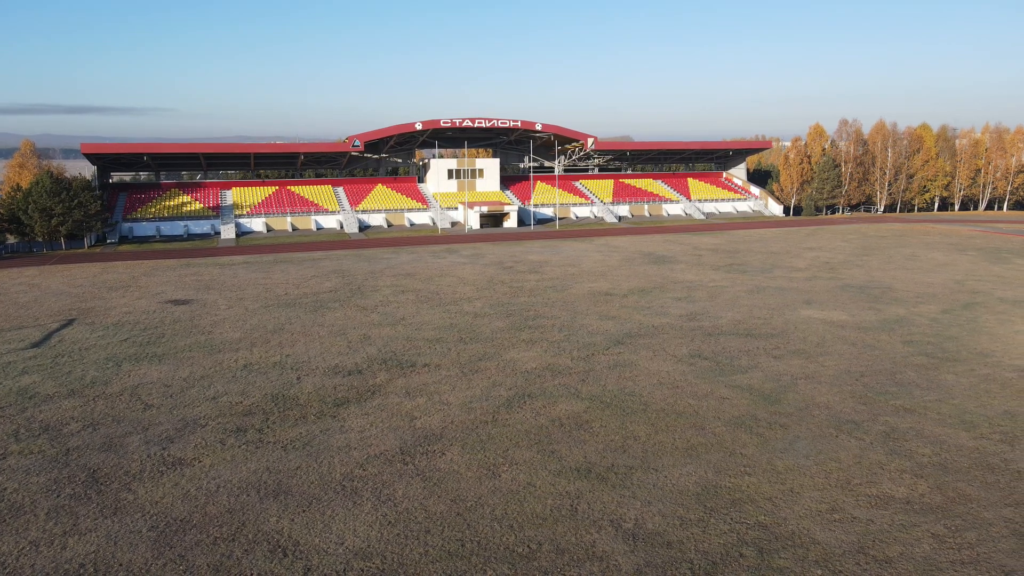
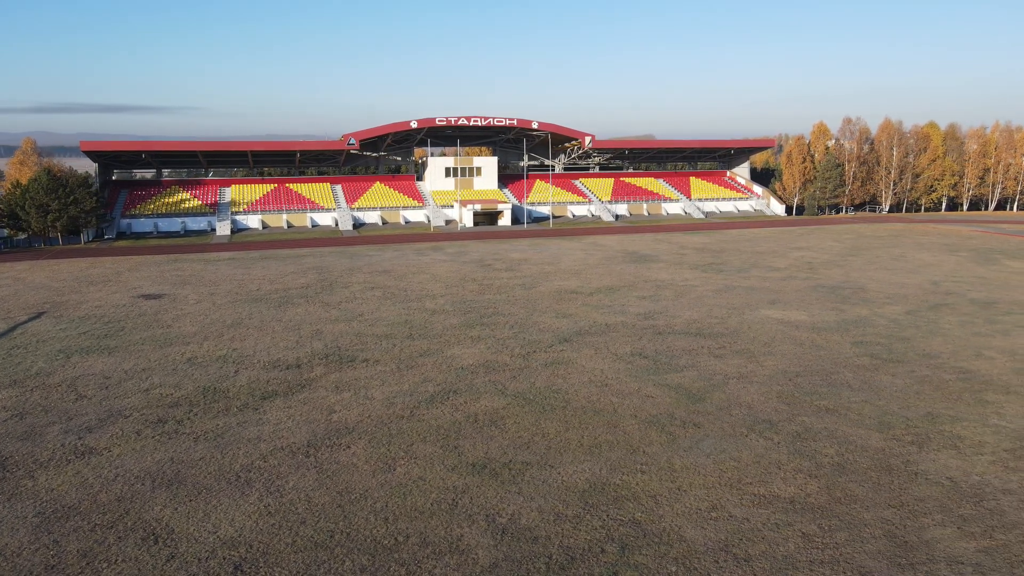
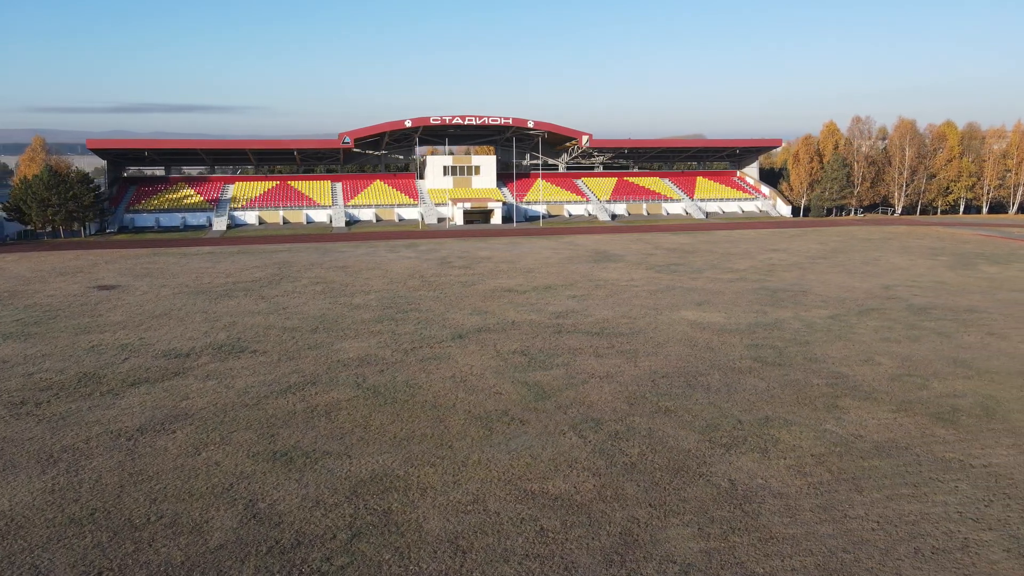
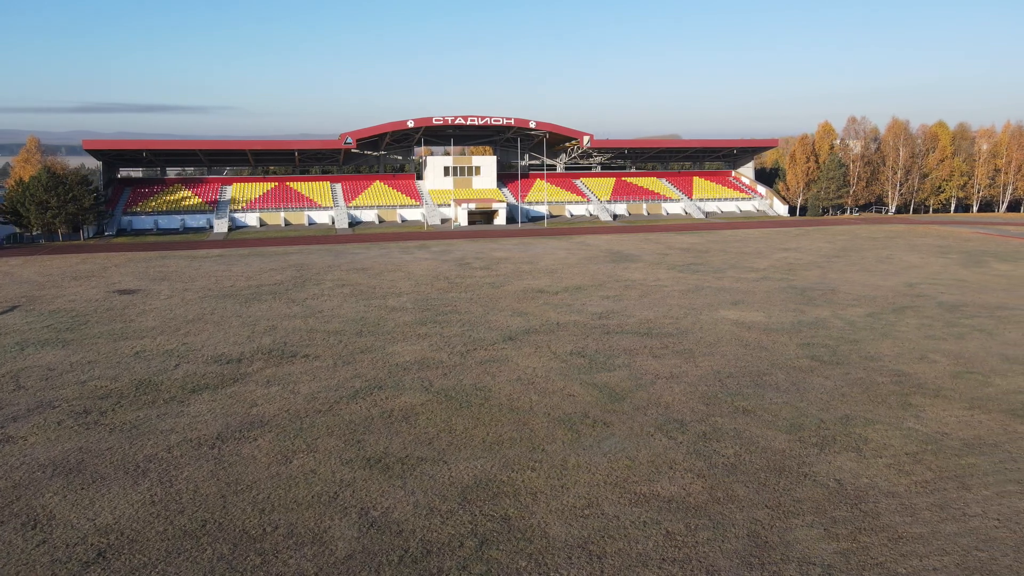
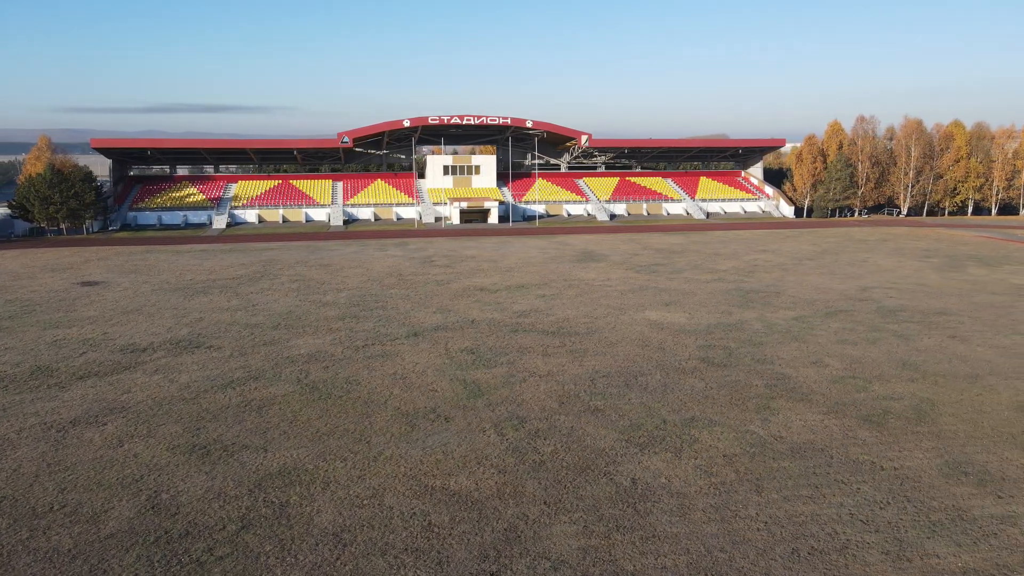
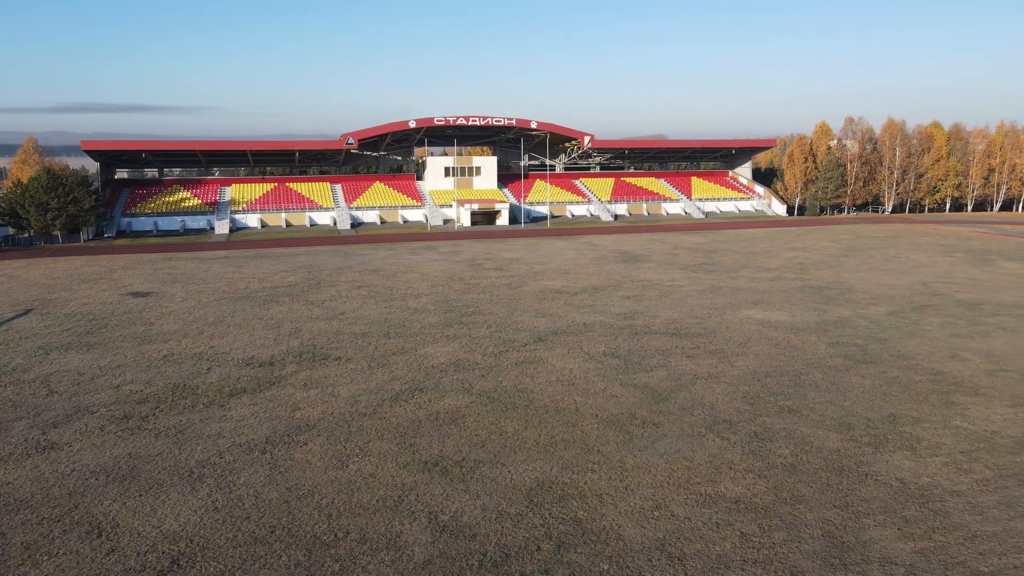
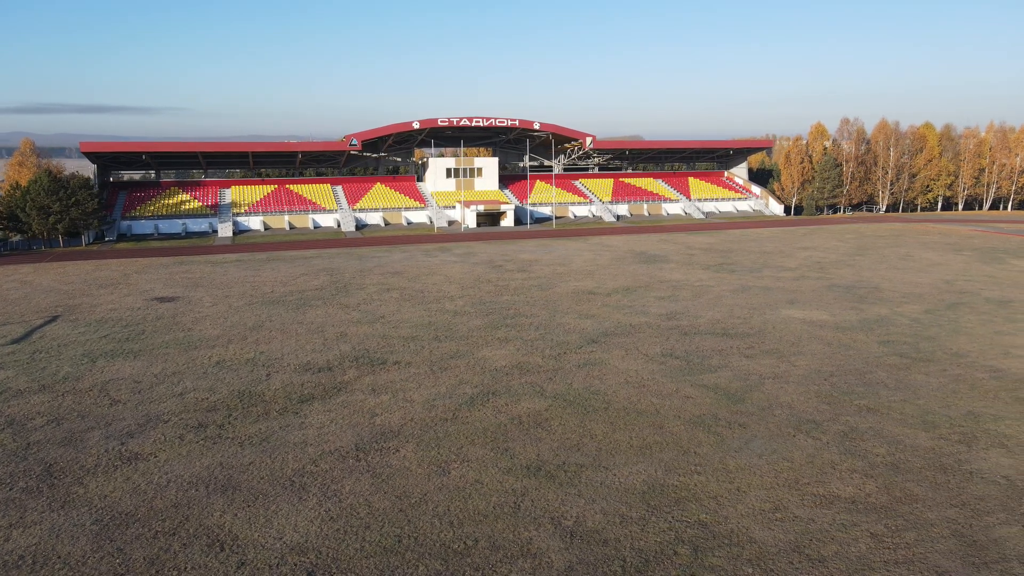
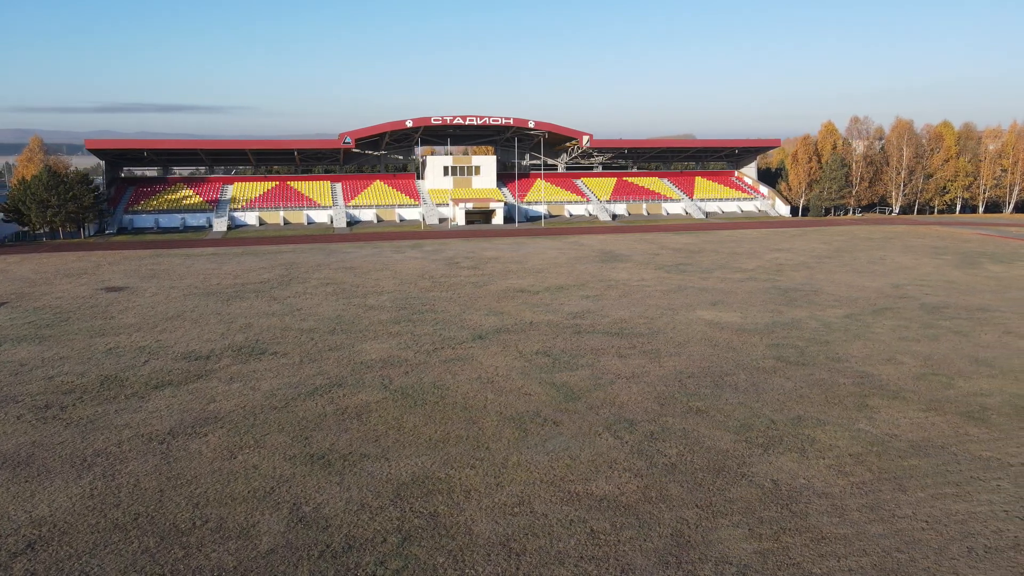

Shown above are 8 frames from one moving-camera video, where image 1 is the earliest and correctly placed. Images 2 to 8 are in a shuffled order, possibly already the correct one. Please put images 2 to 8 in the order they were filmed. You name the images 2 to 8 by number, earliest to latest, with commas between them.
7, 2, 6, 4, 8, 3, 5
